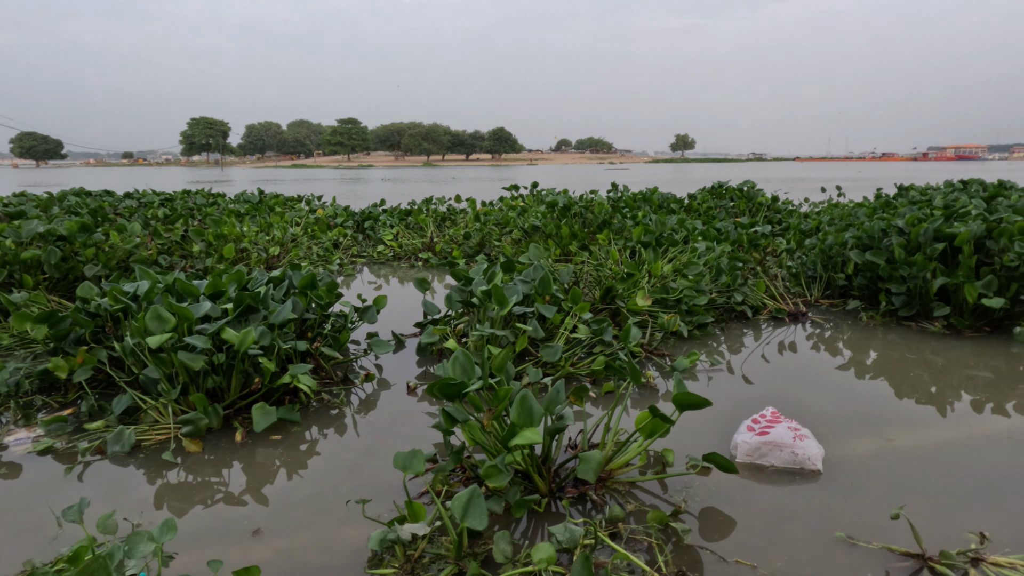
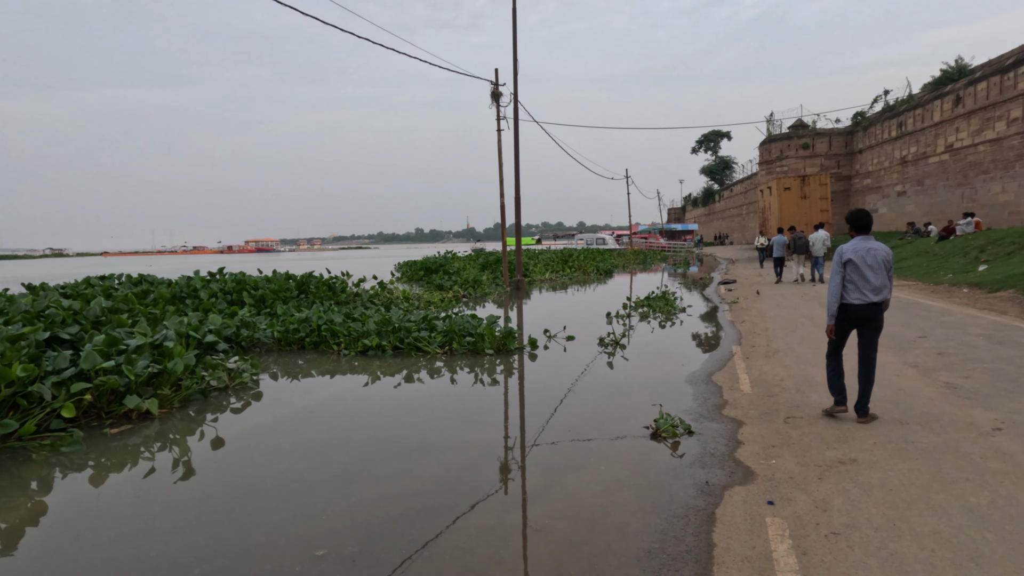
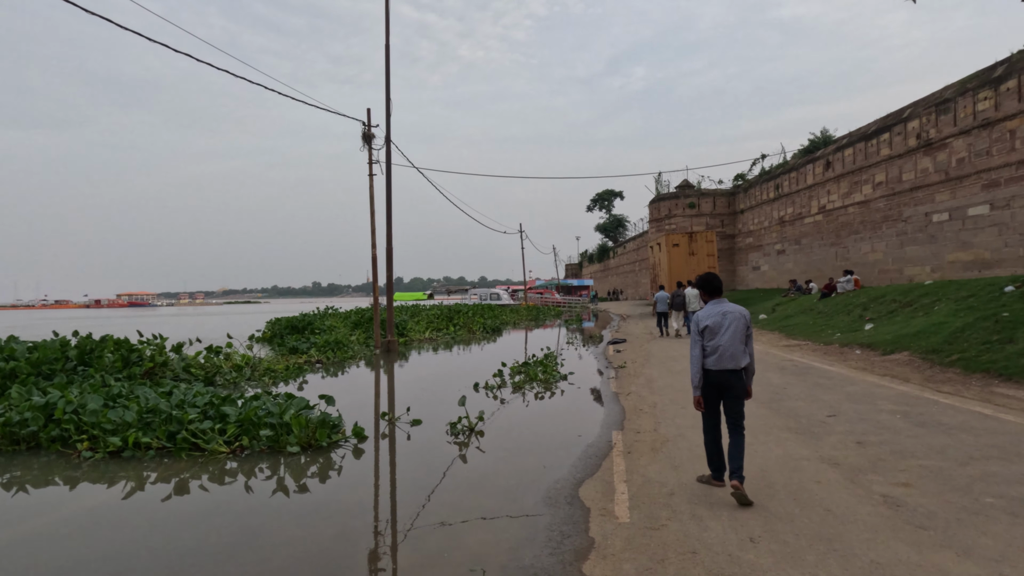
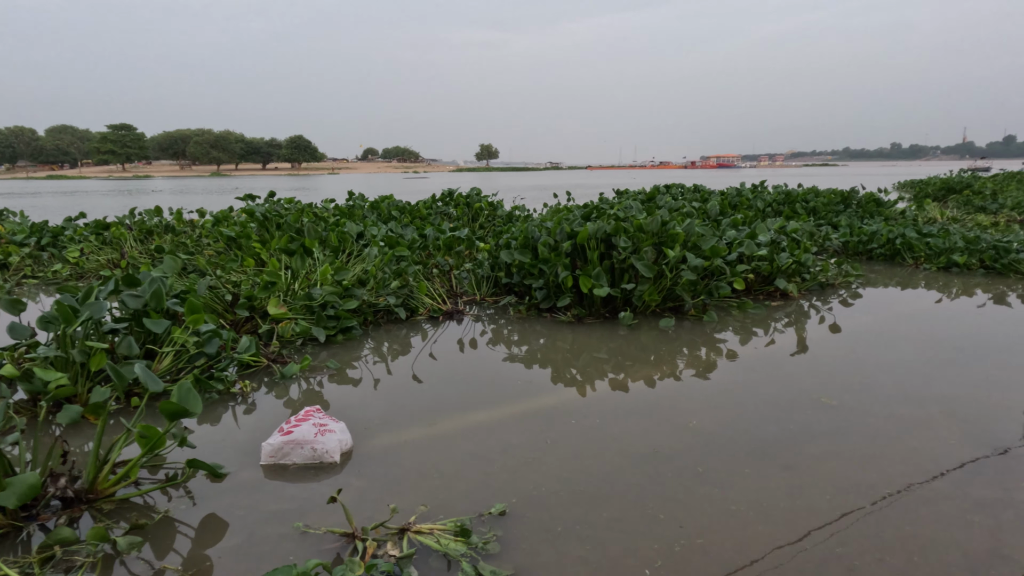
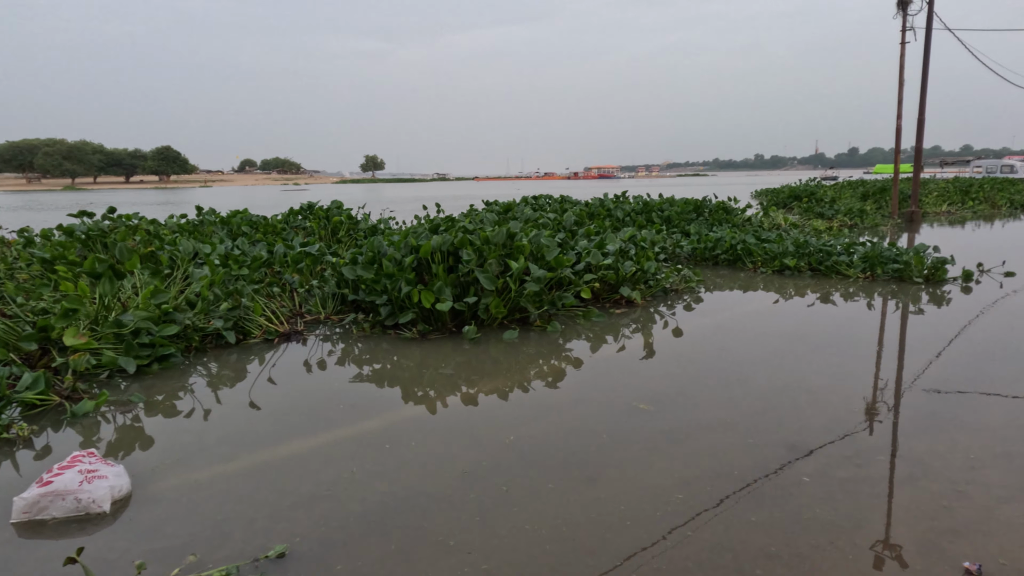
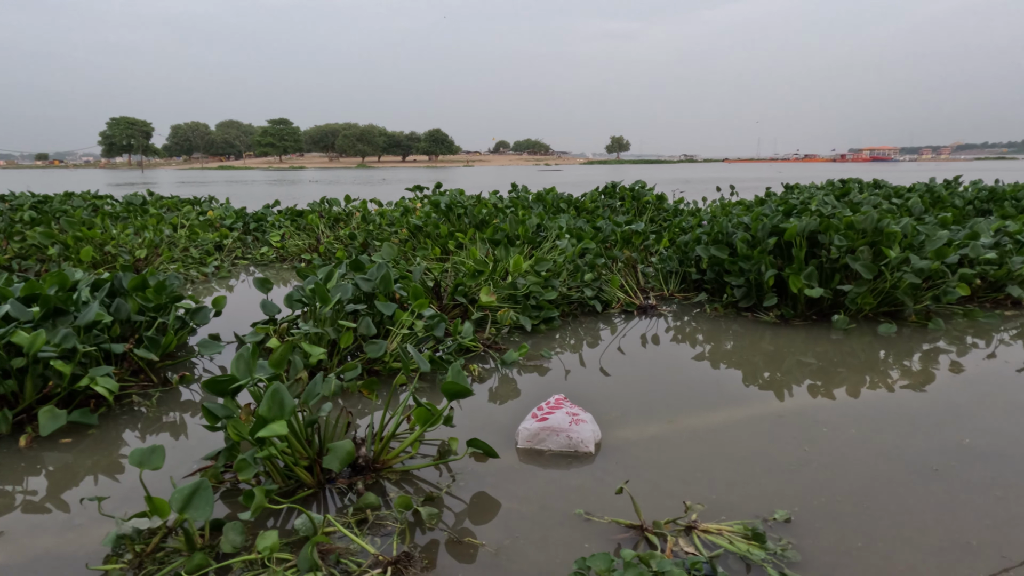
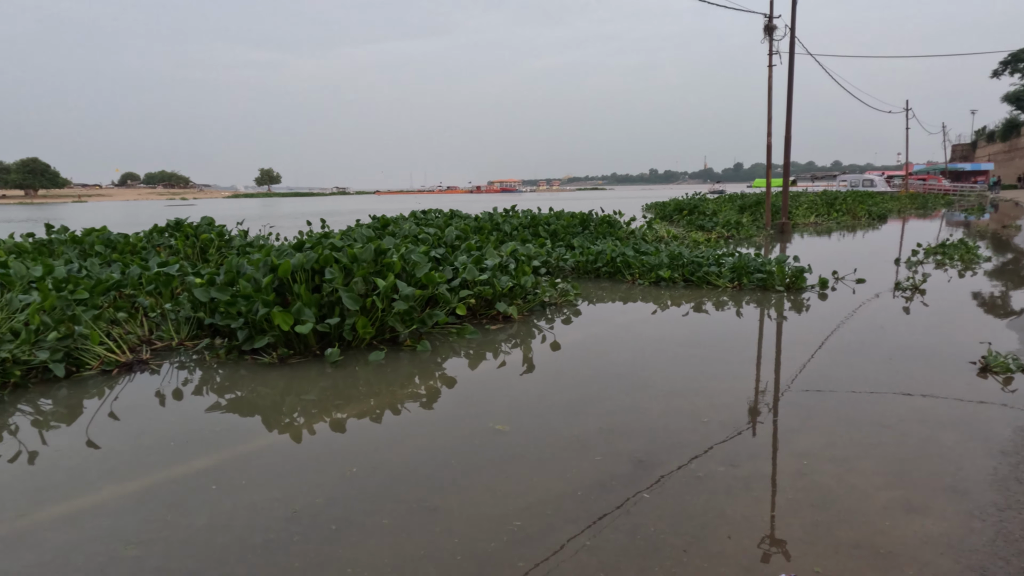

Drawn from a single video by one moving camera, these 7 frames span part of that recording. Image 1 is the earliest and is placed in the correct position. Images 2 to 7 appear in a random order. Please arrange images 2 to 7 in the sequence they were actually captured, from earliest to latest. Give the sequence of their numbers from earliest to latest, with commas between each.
6, 4, 5, 7, 2, 3
